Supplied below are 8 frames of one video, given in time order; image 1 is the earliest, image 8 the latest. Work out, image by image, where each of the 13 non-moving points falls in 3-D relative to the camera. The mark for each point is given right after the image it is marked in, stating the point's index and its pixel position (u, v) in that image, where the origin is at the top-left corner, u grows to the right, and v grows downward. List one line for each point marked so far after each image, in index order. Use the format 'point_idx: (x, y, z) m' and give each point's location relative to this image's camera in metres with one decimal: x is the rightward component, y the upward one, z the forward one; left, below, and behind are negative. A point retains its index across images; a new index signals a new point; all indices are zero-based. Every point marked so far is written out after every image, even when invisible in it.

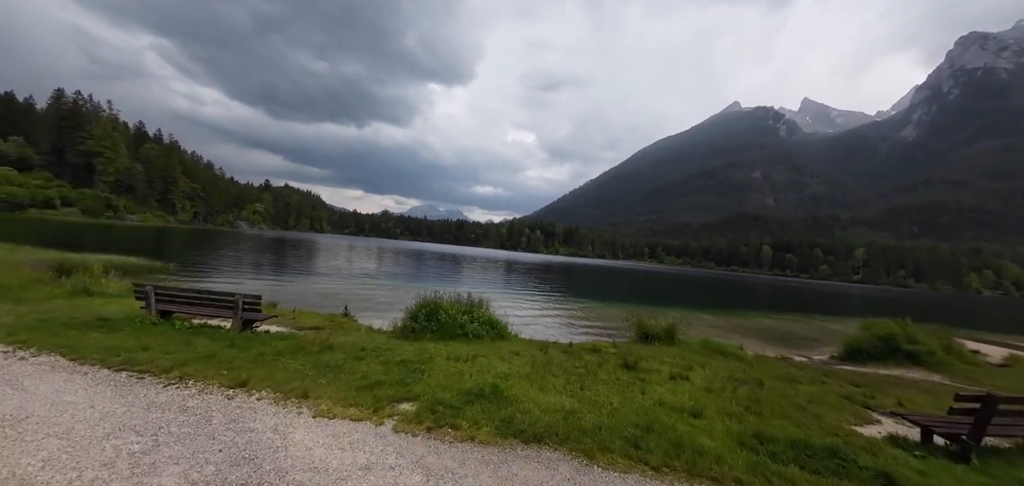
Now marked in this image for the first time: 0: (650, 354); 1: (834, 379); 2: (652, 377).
0: (+5.5, -4.4, +16.3) m
1: (+11.9, -5.0, +15.4) m
2: (+4.1, -3.9, +11.9) m
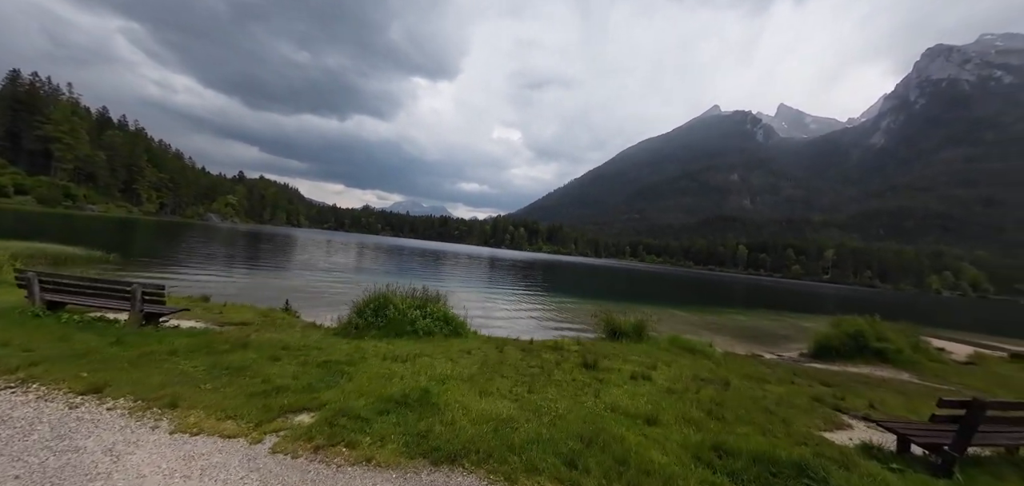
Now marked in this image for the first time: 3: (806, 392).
0: (+3.9, -4.0, +15.4) m
1: (+10.3, -4.7, +14.8) m
2: (+2.7, -3.6, +10.9) m
3: (+8.4, -4.3, +12.1) m
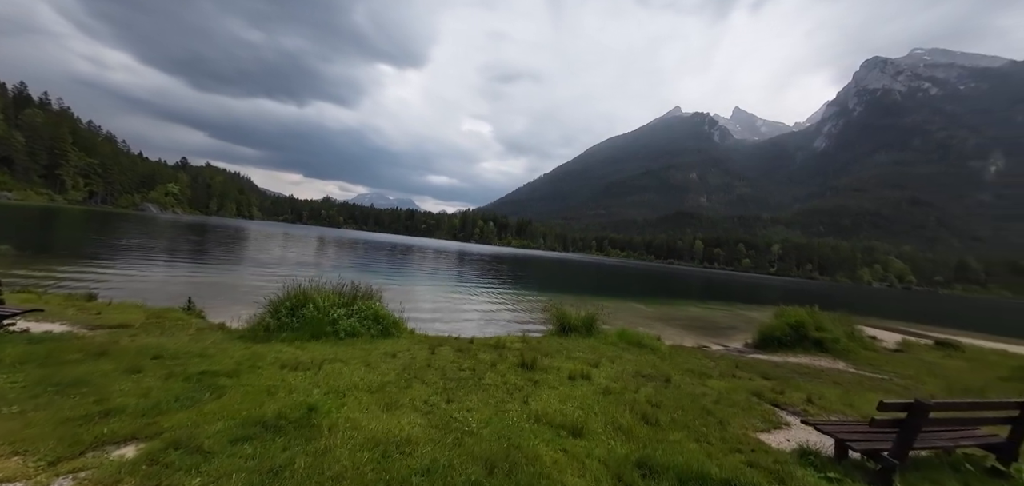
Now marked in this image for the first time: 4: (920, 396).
0: (+1.7, -3.7, +14.6) m
1: (+8.1, -4.4, +14.6) m
2: (+0.9, -3.3, +10.0) m
3: (+6.5, -4.0, +11.8) m
4: (+12.8, -4.8, +13.2) m
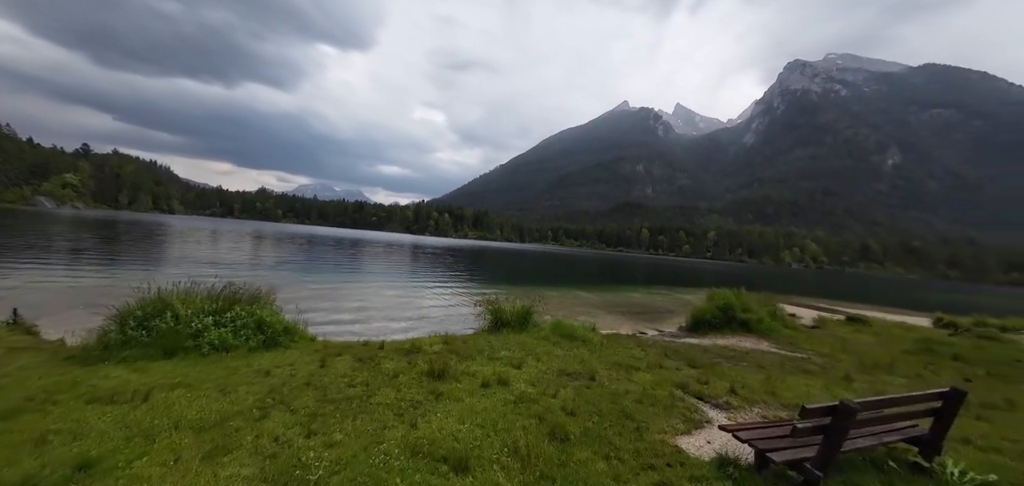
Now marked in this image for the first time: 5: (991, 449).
0: (-0.9, -3.4, +13.4) m
1: (+5.5, -3.9, +14.1) m
2: (-1.2, -3.1, +8.7) m
3: (+4.2, -3.6, +11.2) m
4: (+10.3, -4.2, +13.4) m
5: (+7.9, -3.4, +6.9) m
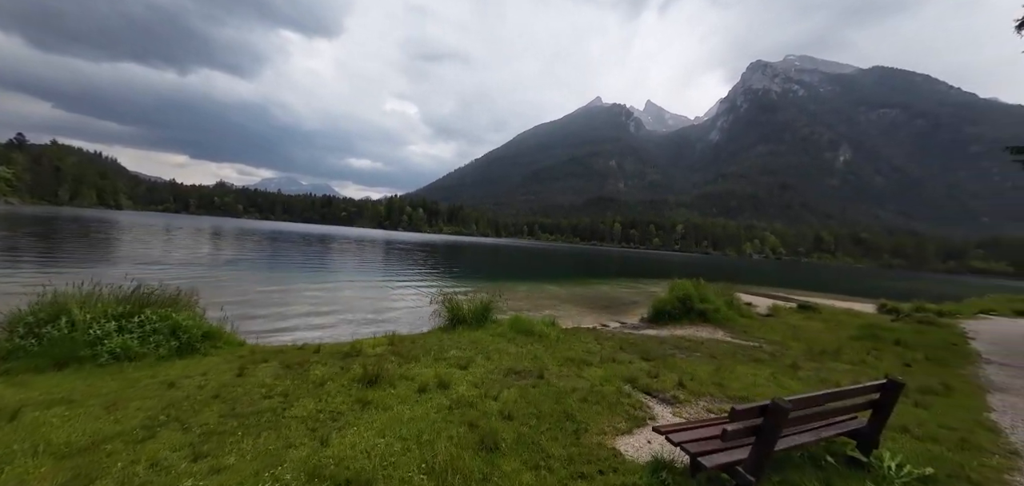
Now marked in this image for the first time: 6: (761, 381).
0: (-2.4, -3.2, +12.7) m
1: (+3.9, -3.6, +13.9) m
2: (-2.4, -2.9, +8.1) m
3: (+2.9, -3.4, +10.9) m
4: (+8.7, -3.9, +13.5) m
5: (+6.7, -3.2, +6.8) m
6: (+6.3, -3.5, +10.6) m
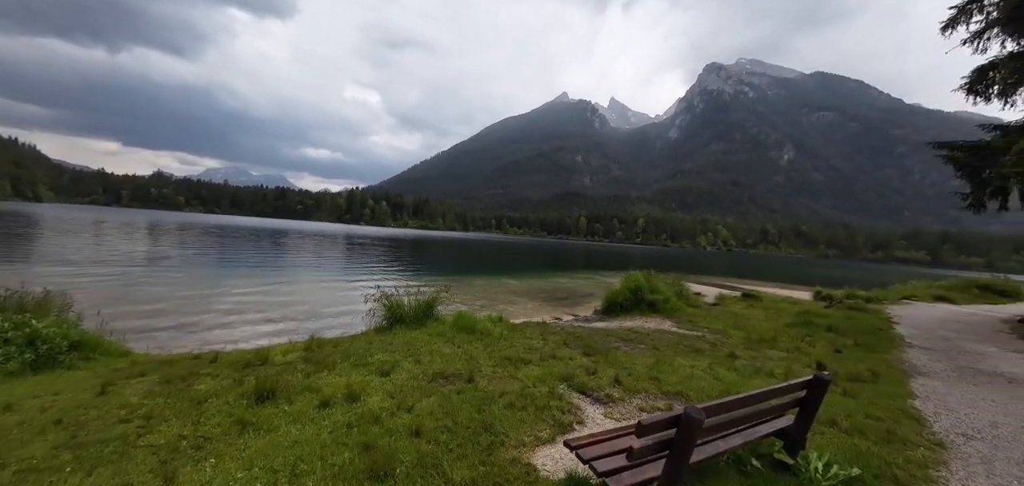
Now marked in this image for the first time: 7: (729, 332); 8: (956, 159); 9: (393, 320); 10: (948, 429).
0: (-4.3, -2.9, +11.7) m
1: (+1.9, -3.3, +13.4) m
2: (-3.8, -2.8, +7.0) m
3: (+1.2, -3.1, +10.3) m
4: (+6.7, -3.5, +13.5) m
5: (+5.4, -2.9, +6.6) m
6: (+4.6, -3.2, +10.3) m
7: (+9.4, -3.9, +18.2) m
8: (+19.1, +3.6, +18.1) m
9: (-4.9, -2.9, +16.7) m
10: (+7.2, -3.1, +6.9) m
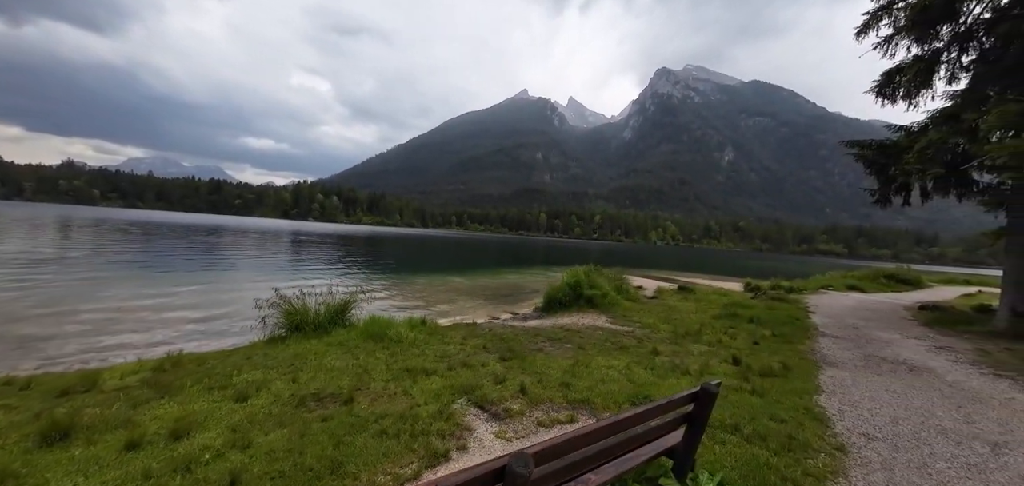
0: (-6.6, -2.8, +10.1) m
1: (-0.6, -3.2, +12.5) m
2: (-5.6, -2.7, +5.5) m
3: (-1.1, -3.0, +9.3) m
4: (+4.2, -3.3, +13.1) m
5: (+3.6, -2.8, +6.1) m
6: (+2.3, -3.0, +9.7) m
7: (+6.3, -3.6, +18.1) m
8: (+15.9, +3.9, +19.0) m
9: (-7.7, -2.7, +15.0) m
10: (+5.3, -2.9, +6.6) m
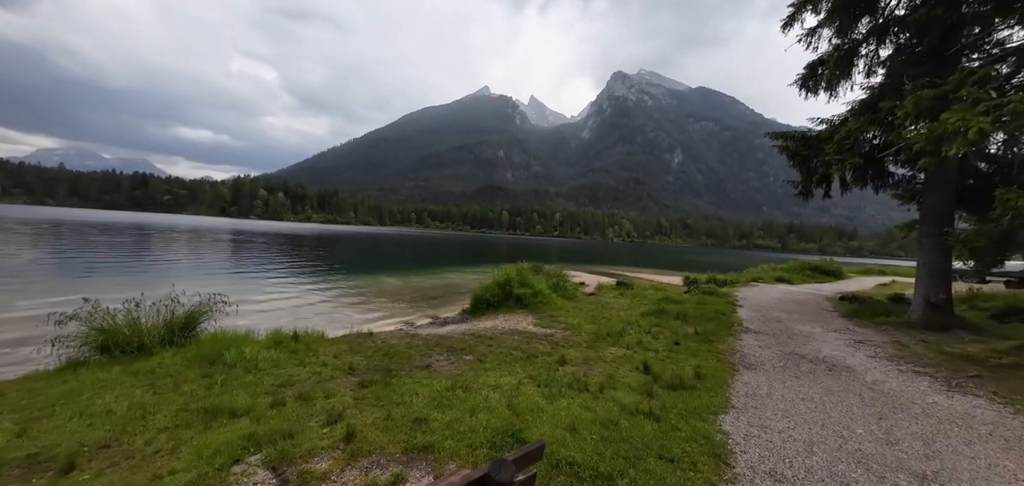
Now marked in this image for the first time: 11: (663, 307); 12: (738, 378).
0: (-9.2, -2.7, +7.3) m
1: (-3.5, -3.0, +10.4) m
2: (-7.8, -2.6, +2.9) m
3: (-3.6, -2.9, +7.2) m
4: (+1.2, -3.1, +11.5) m
5: (+1.3, -2.7, +4.5) m
6: (-0.3, -2.9, +7.9) m
7: (+2.8, -3.3, +16.7) m
8: (+12.2, +4.2, +18.5) m
9: (-10.9, -2.6, +12.1) m
10: (+3.0, -2.7, +5.1) m
11: (+7.1, -3.1, +19.4) m
12: (+4.9, -2.9, +9.0) m
